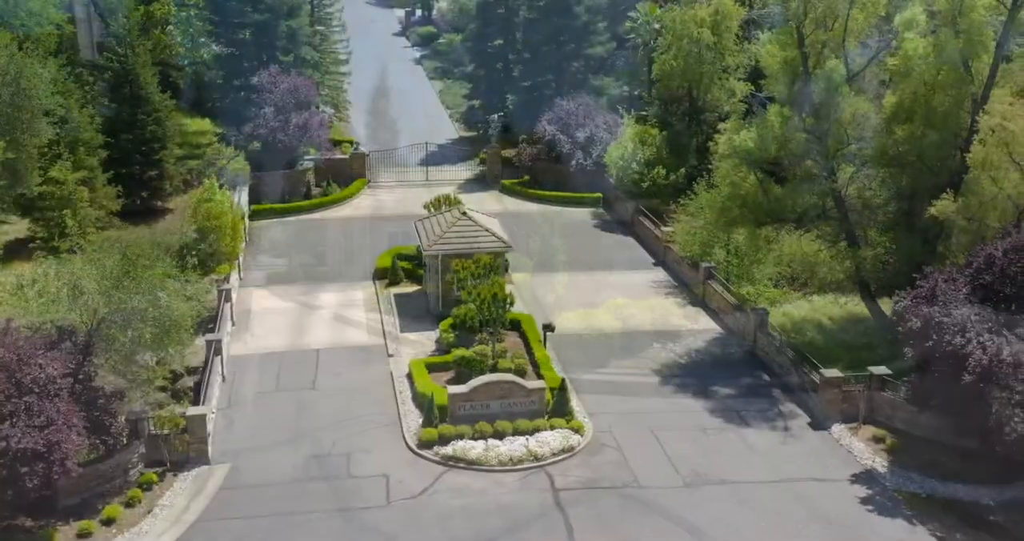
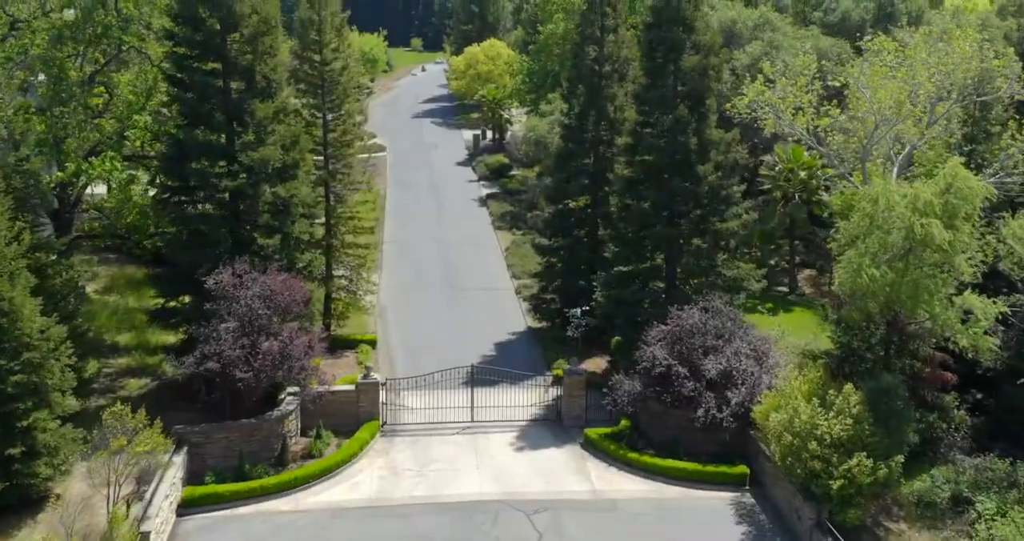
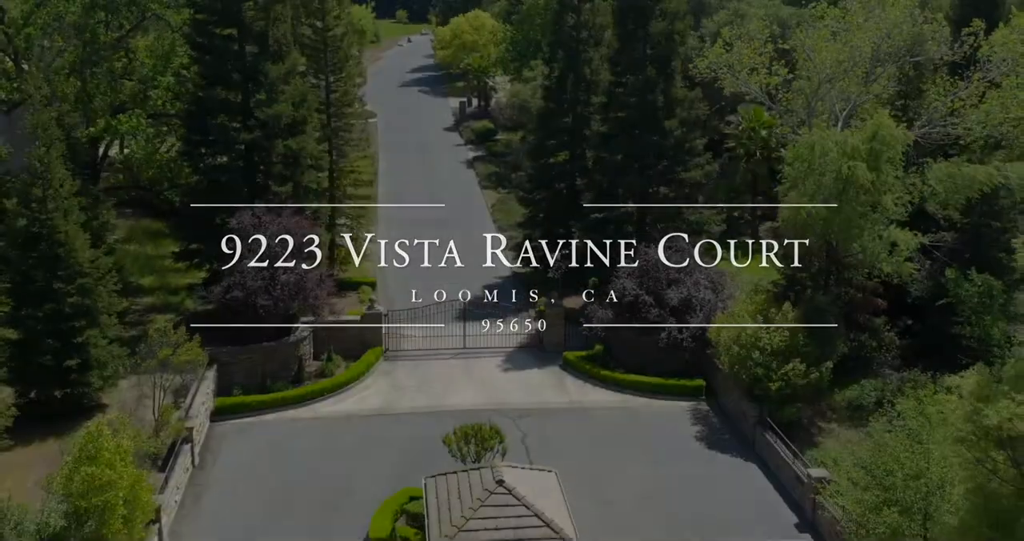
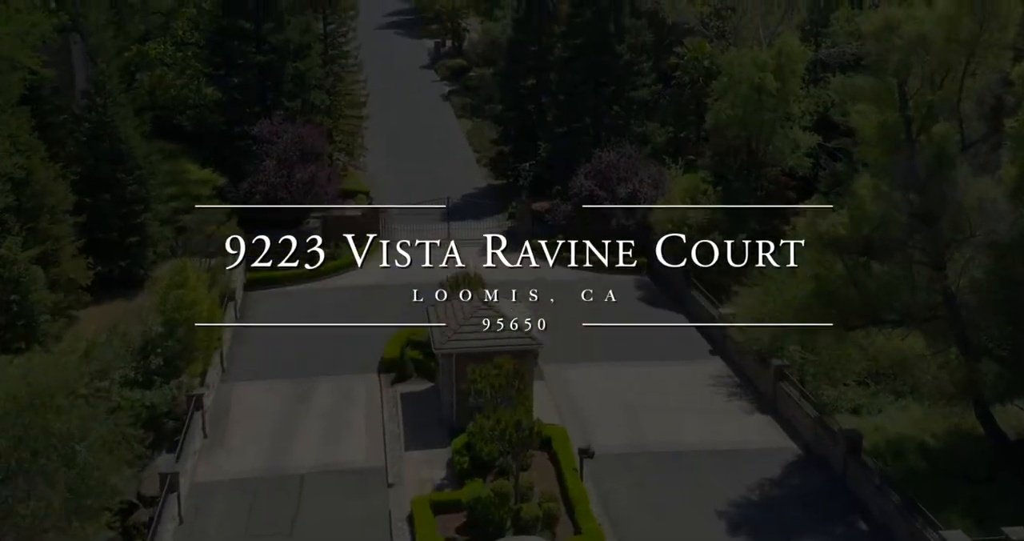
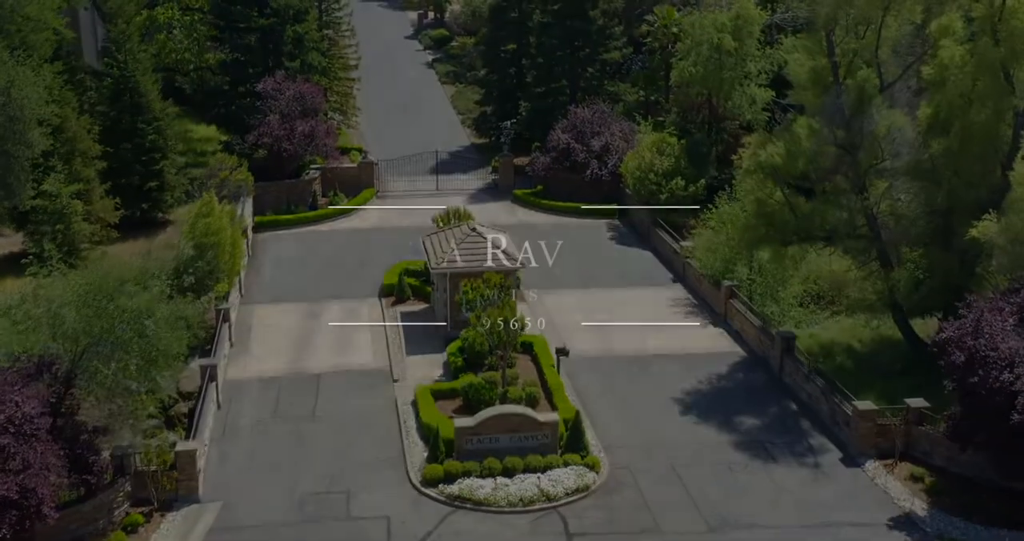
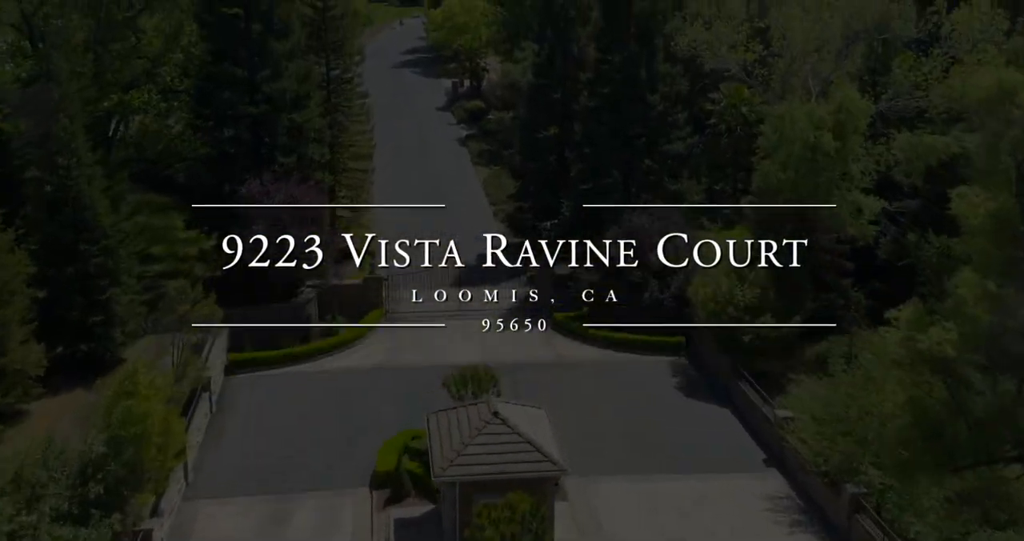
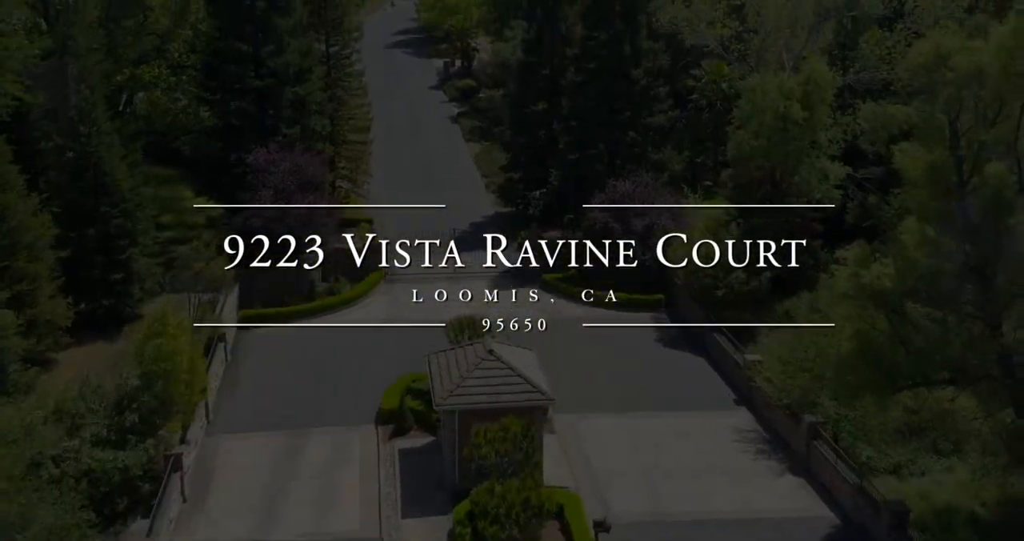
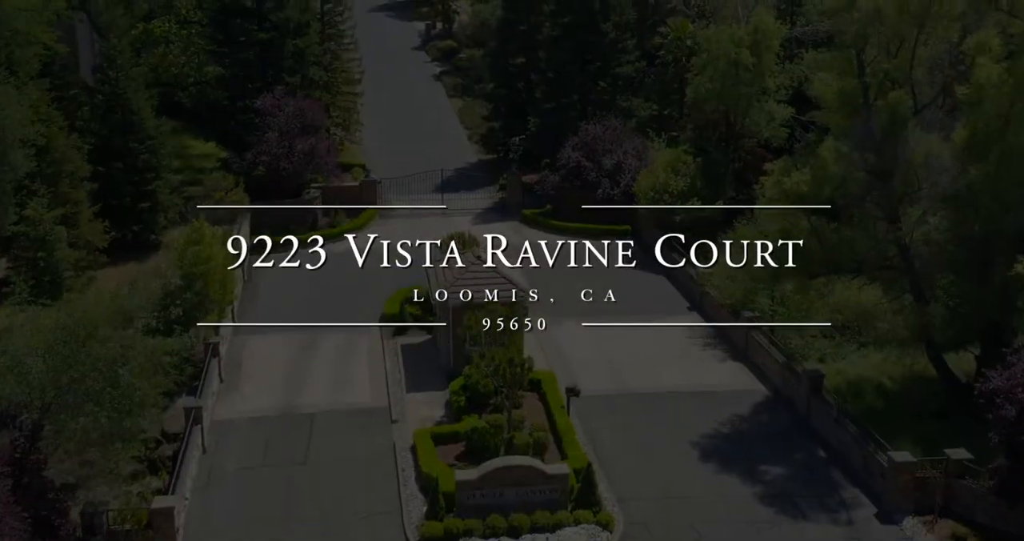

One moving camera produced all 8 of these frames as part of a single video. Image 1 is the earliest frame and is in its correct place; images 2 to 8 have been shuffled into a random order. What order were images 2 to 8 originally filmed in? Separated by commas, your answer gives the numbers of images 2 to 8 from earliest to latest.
5, 8, 4, 7, 6, 3, 2
